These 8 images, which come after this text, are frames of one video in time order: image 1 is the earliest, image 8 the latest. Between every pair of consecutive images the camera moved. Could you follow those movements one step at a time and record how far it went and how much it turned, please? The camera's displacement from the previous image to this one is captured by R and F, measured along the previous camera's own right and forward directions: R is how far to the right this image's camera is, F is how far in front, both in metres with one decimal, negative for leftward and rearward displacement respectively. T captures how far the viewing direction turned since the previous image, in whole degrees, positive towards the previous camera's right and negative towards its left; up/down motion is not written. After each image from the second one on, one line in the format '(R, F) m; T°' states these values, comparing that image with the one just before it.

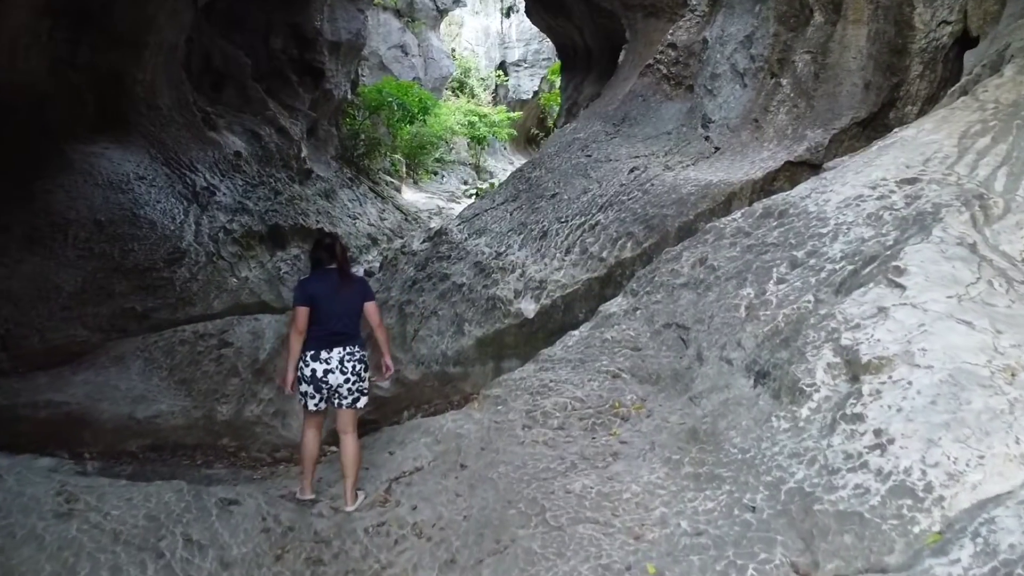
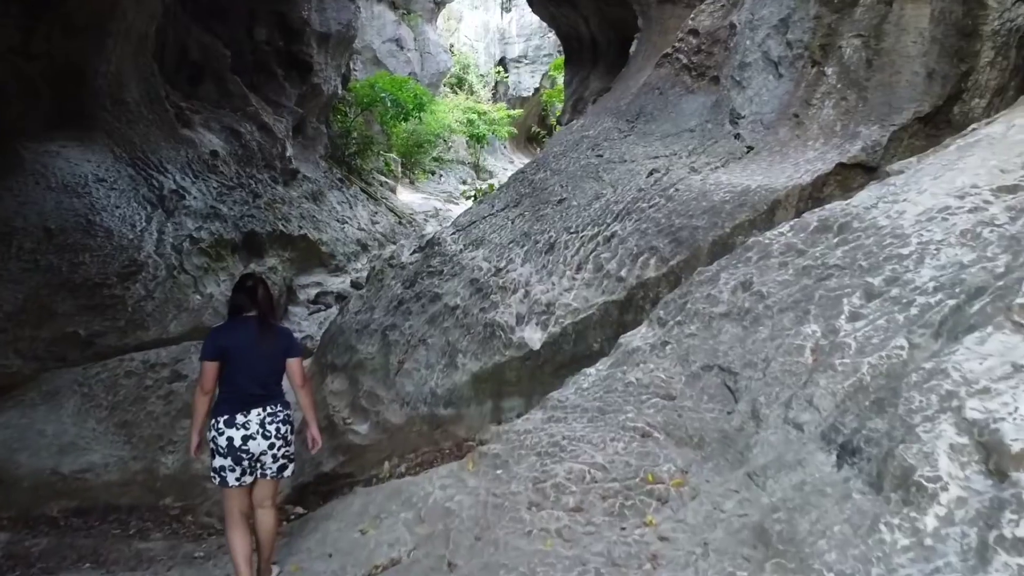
(0.0, +0.6) m; 0°
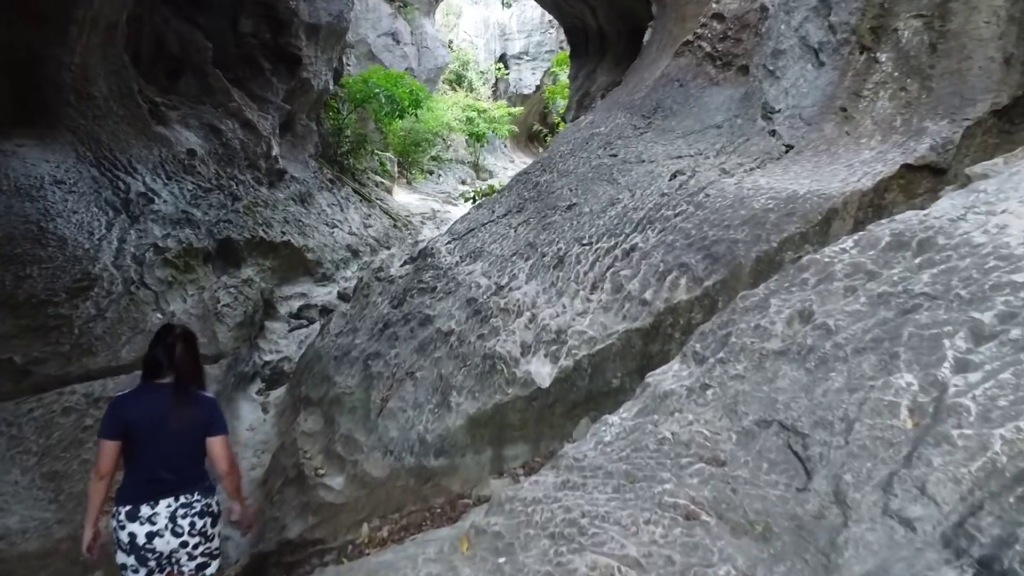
(0.0, +0.5) m; 0°
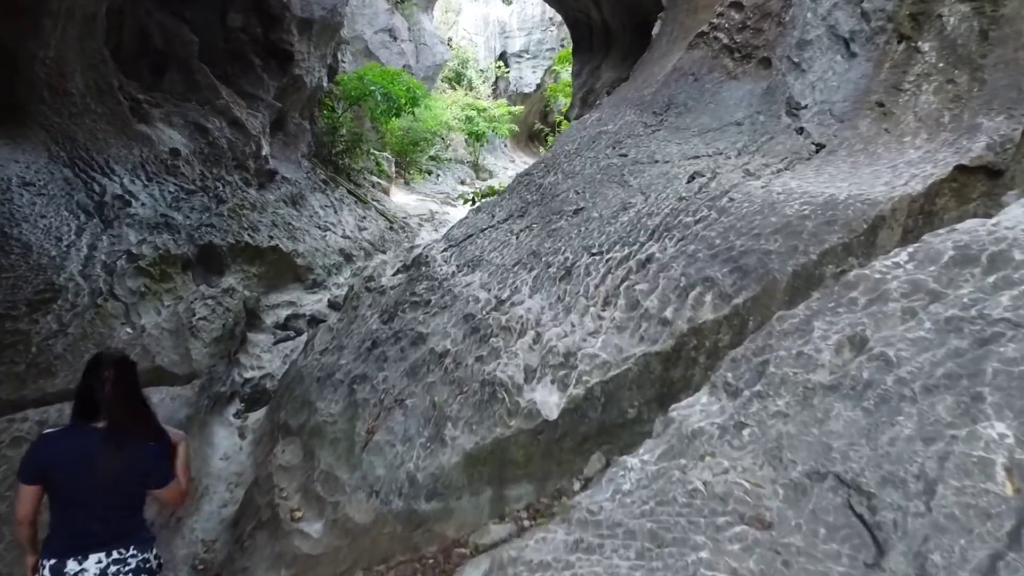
(0.0, +0.3) m; 0°
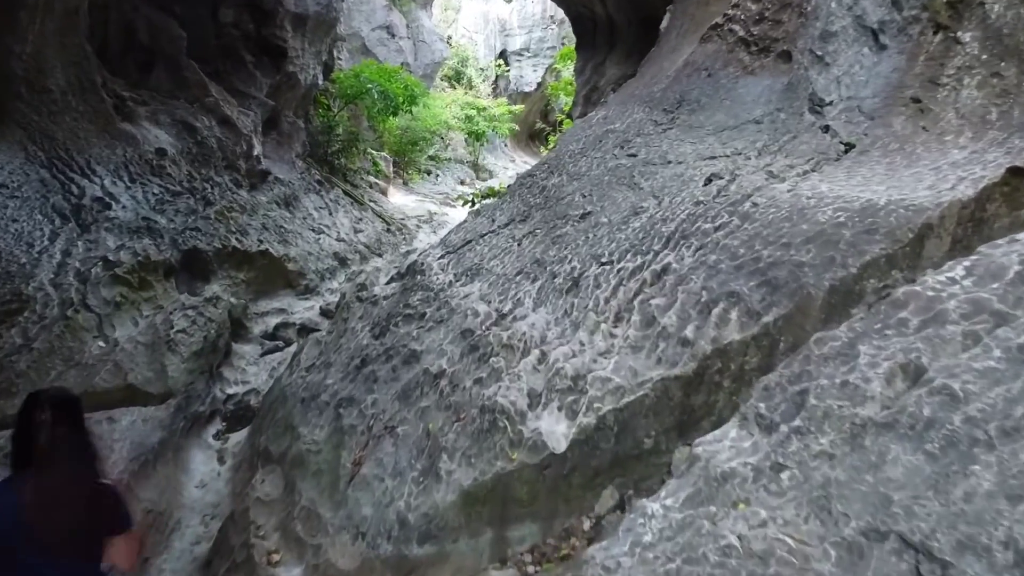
(0.0, +0.3) m; 0°
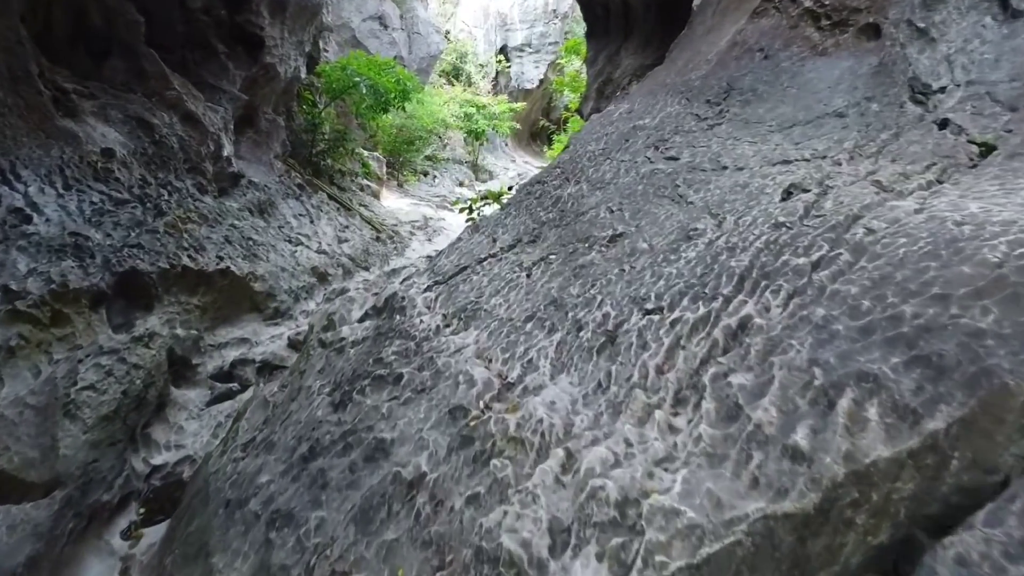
(0.0, +0.8) m; 0°
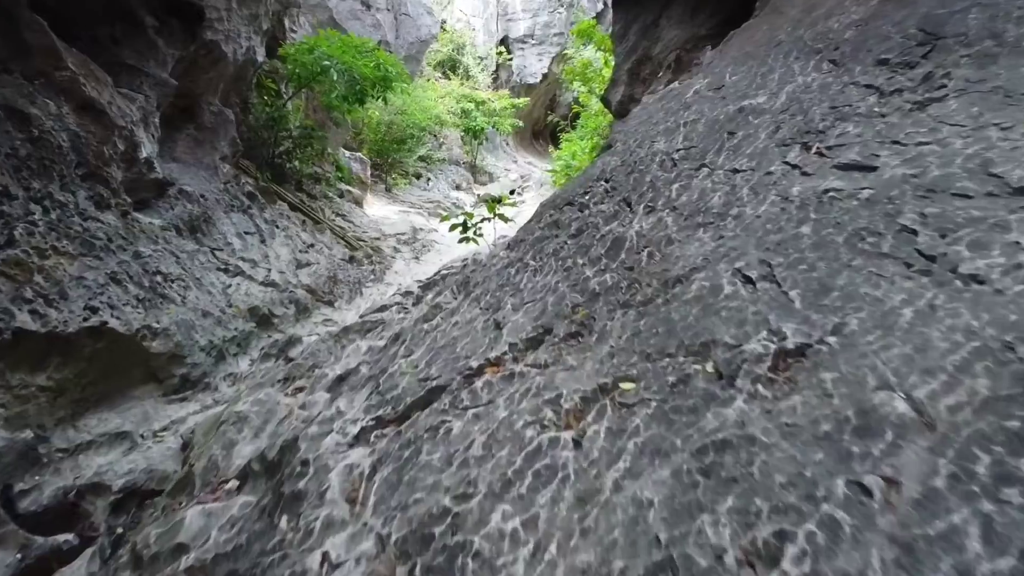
(0.0, +1.4) m; 0°
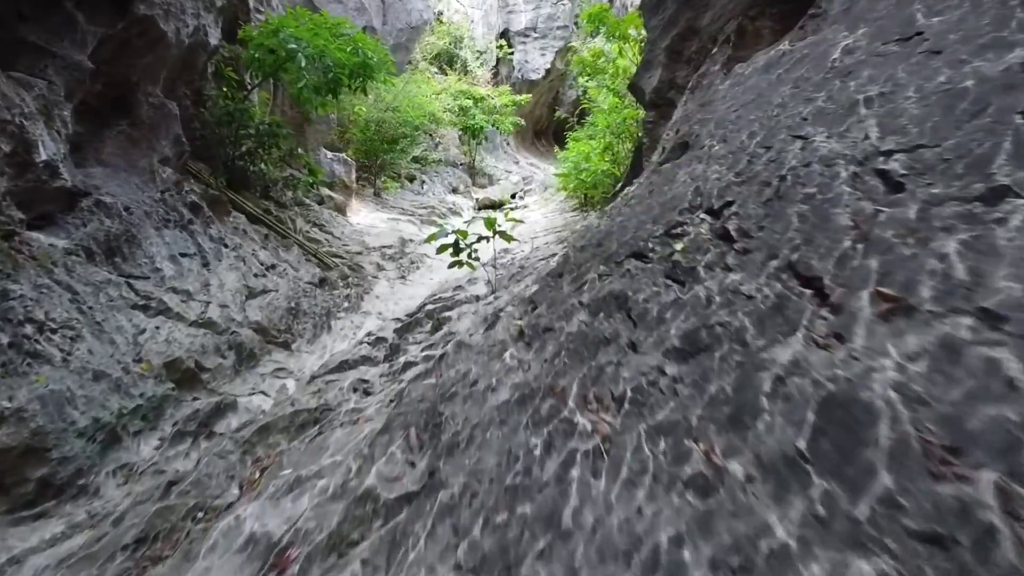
(0.0, +1.1) m; 0°
